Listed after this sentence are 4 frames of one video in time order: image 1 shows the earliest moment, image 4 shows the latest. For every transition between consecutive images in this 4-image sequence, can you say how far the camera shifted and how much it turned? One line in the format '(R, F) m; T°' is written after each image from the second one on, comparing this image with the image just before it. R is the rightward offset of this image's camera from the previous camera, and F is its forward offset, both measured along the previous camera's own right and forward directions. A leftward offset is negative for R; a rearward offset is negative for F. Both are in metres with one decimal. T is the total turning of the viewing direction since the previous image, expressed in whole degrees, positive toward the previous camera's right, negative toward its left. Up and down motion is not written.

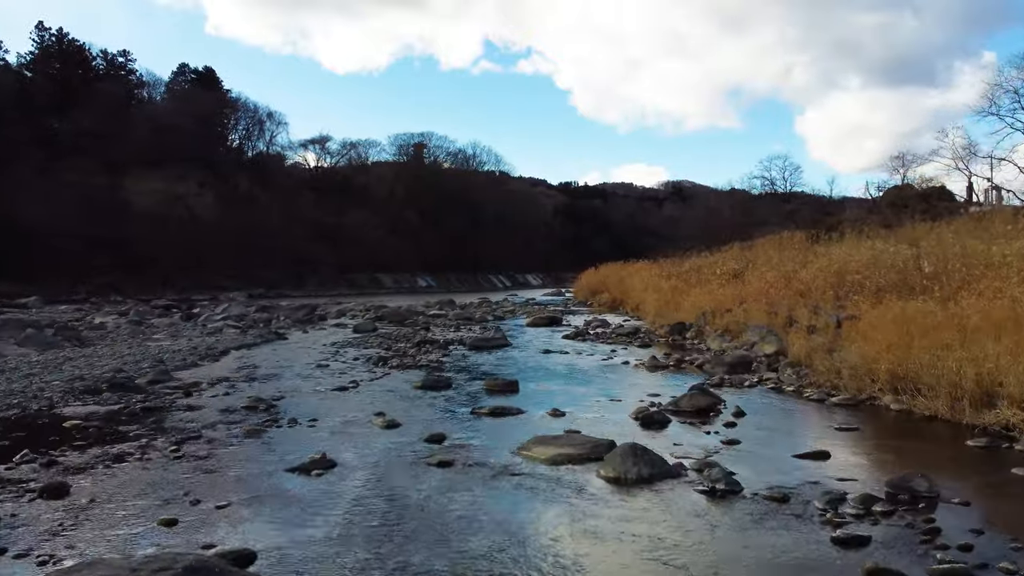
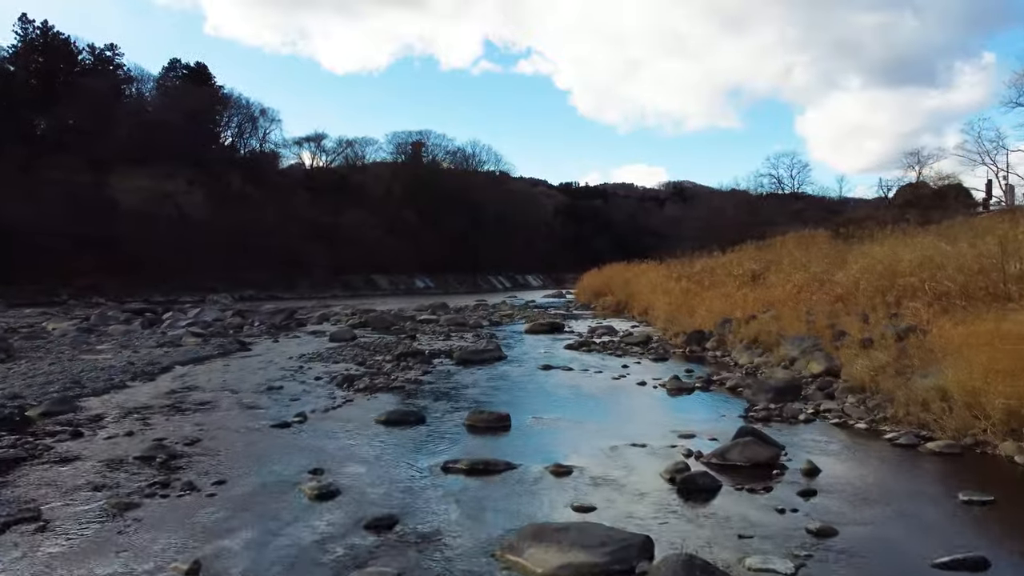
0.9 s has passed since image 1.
(+0.1, +2.2) m; 0°
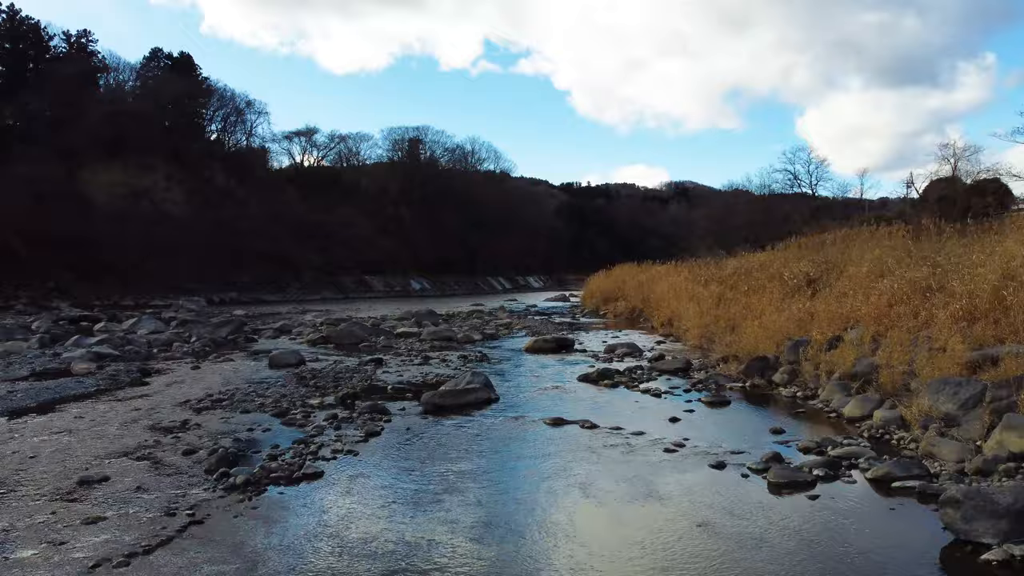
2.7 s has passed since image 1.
(+0.1, +4.4) m; 0°
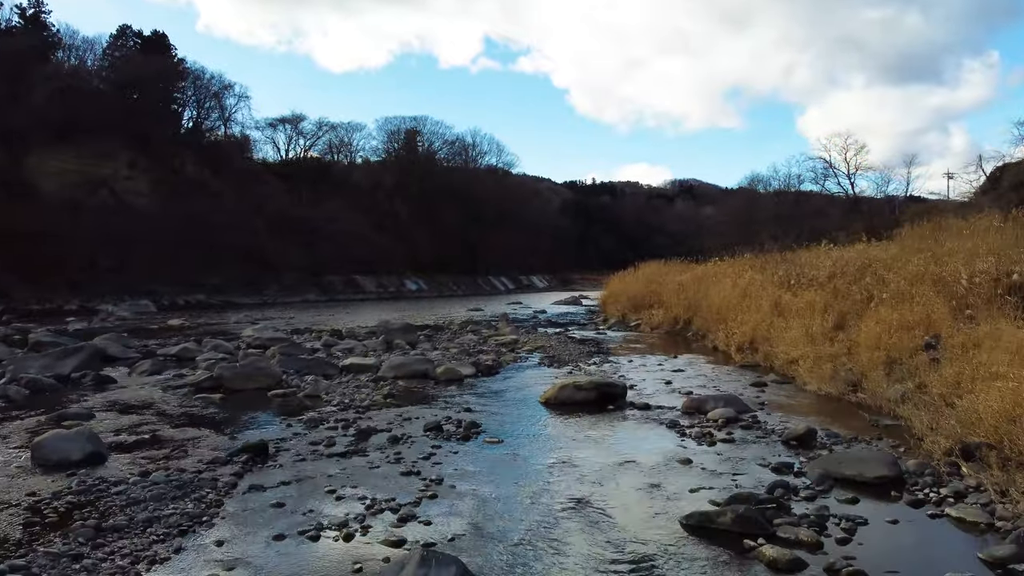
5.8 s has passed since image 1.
(-0.1, +7.2) m; 0°
